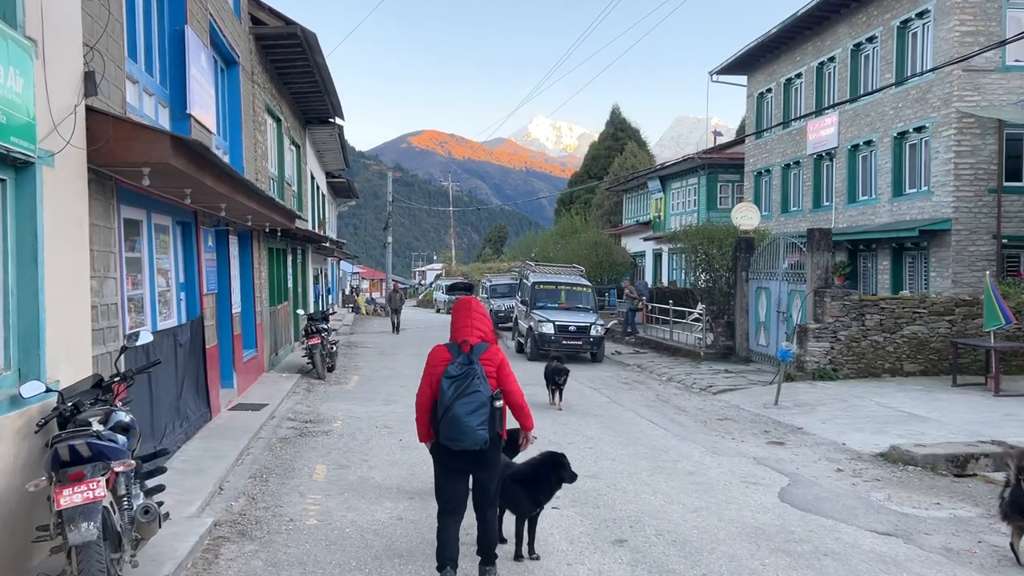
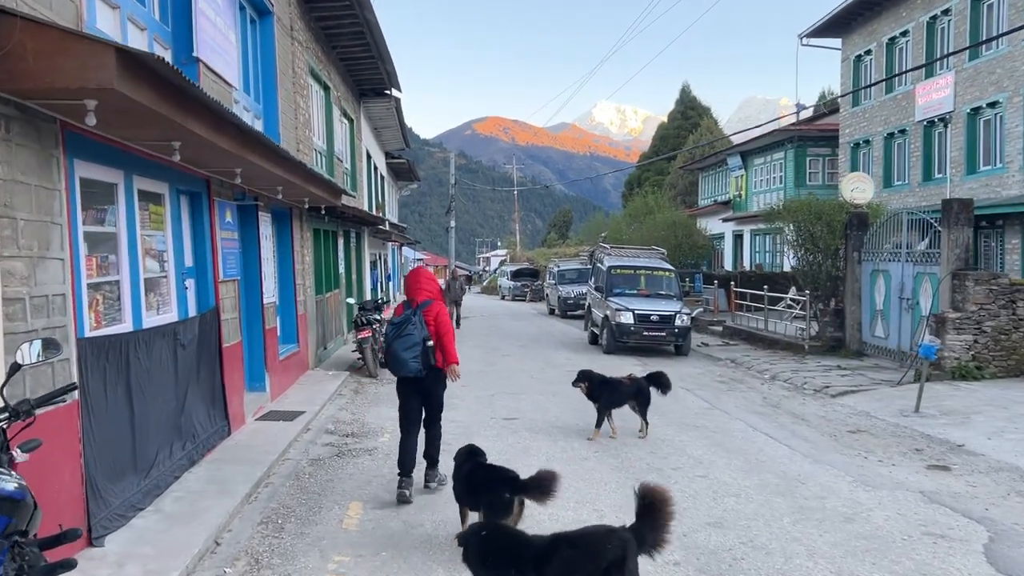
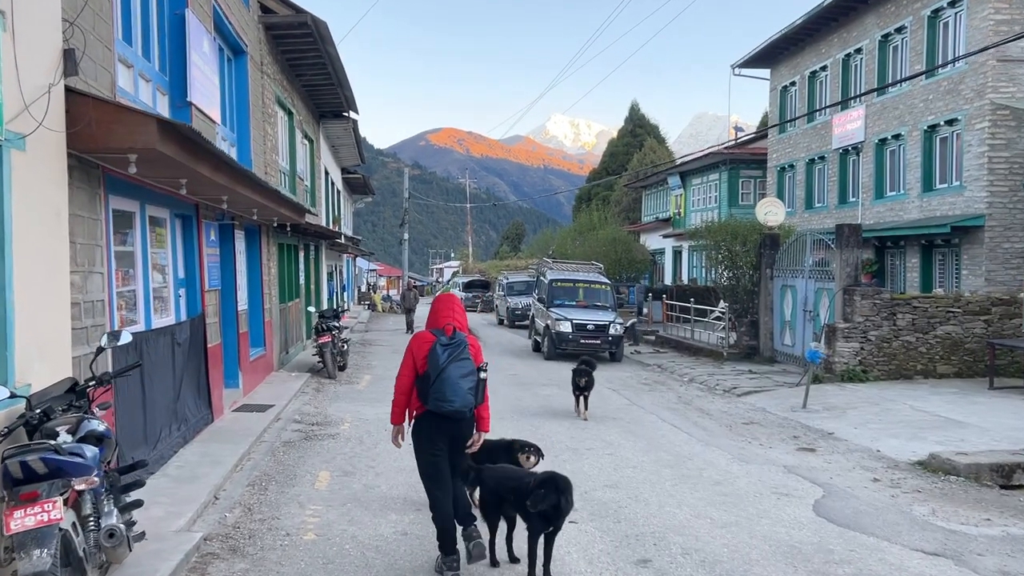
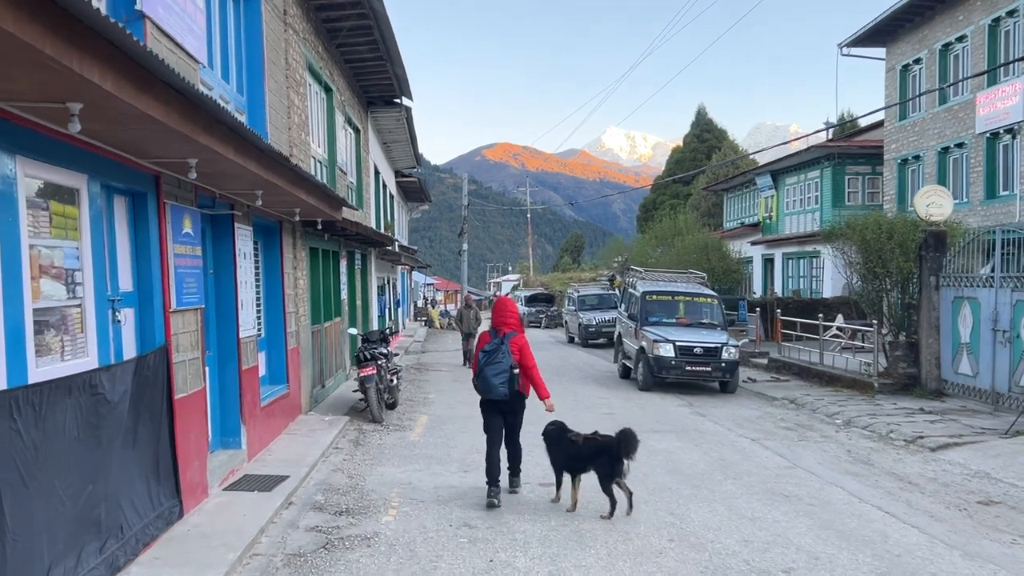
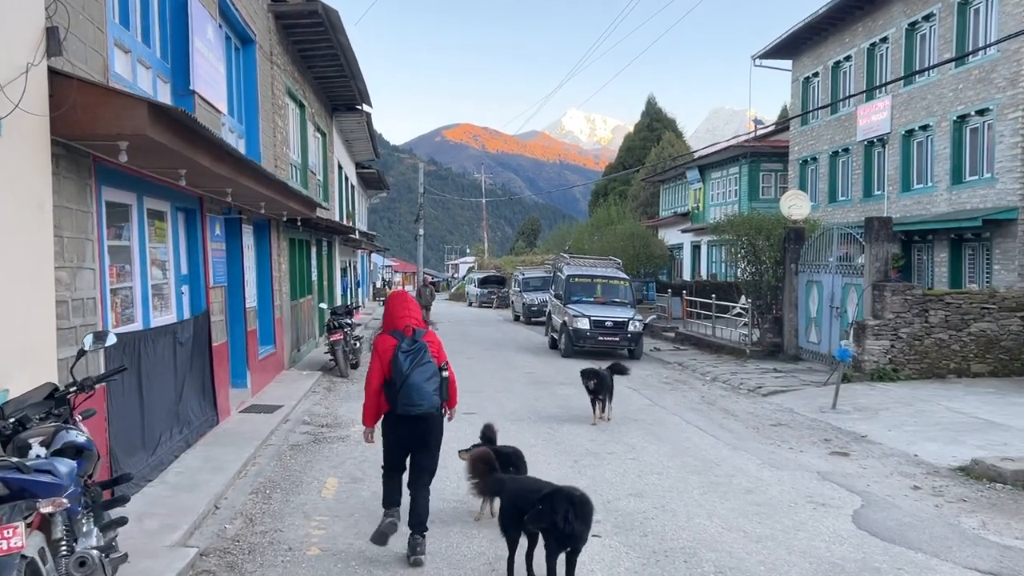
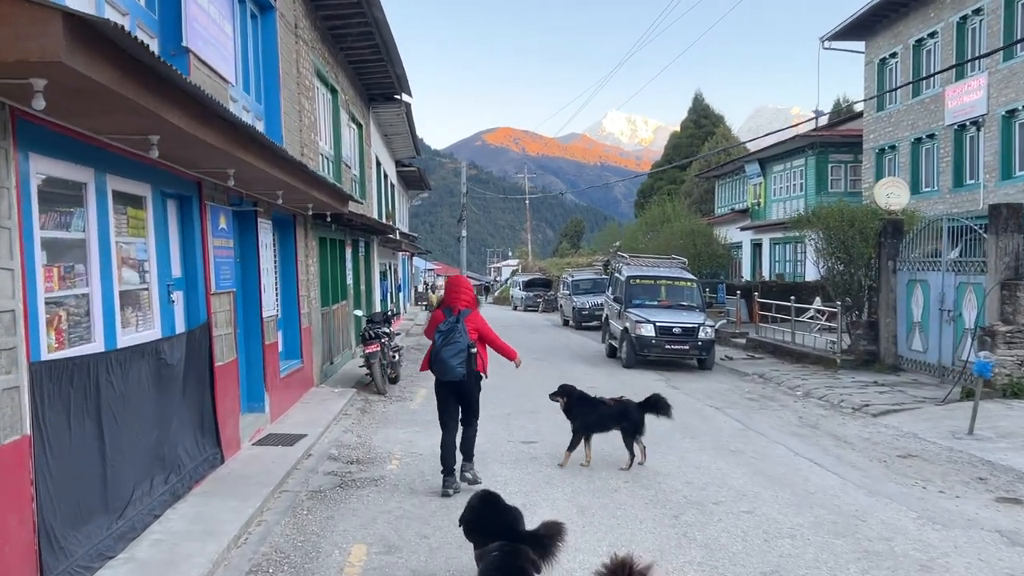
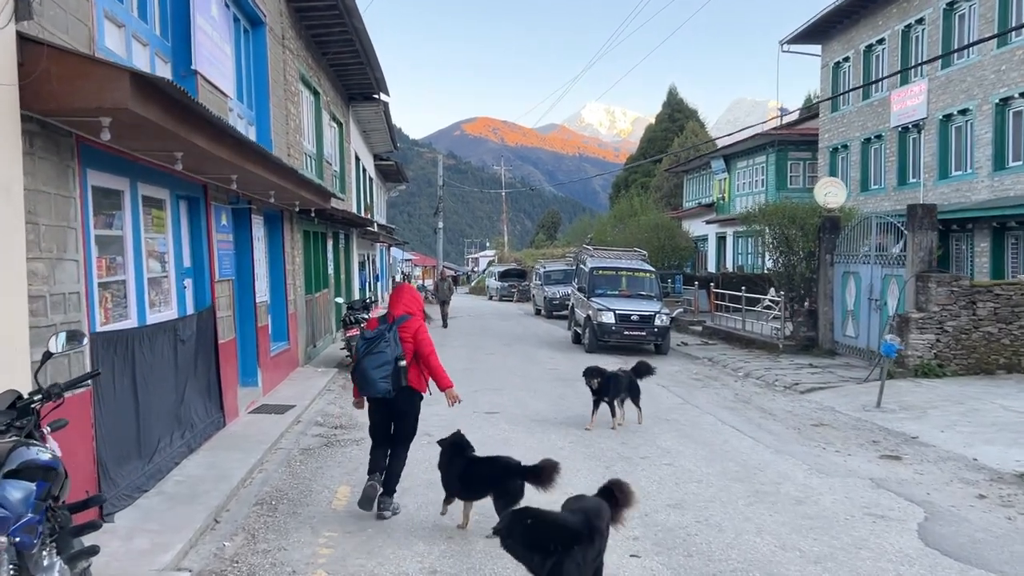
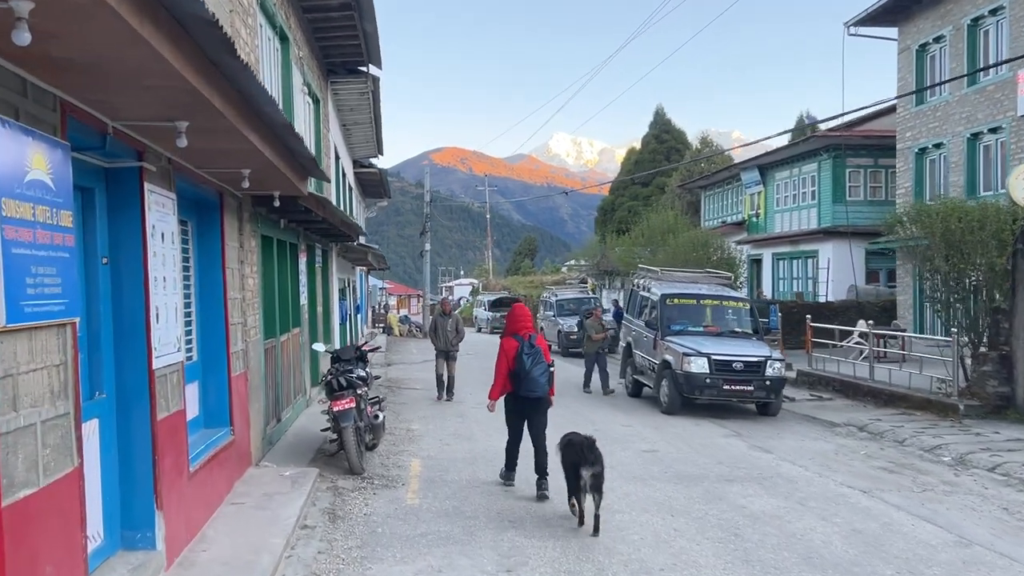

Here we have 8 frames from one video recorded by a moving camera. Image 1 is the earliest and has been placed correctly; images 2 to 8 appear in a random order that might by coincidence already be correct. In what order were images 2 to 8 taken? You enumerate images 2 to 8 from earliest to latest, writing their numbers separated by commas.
3, 5, 7, 2, 6, 4, 8
